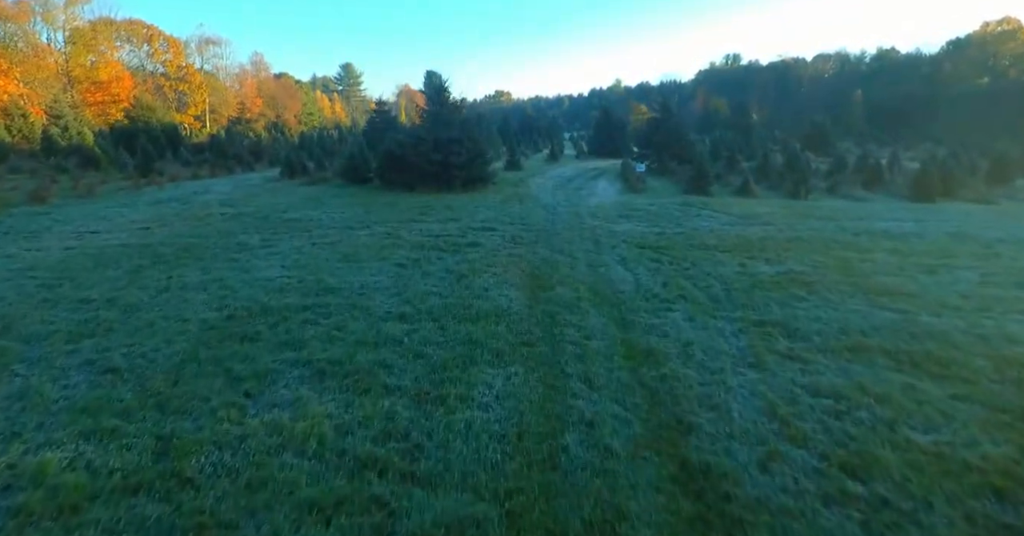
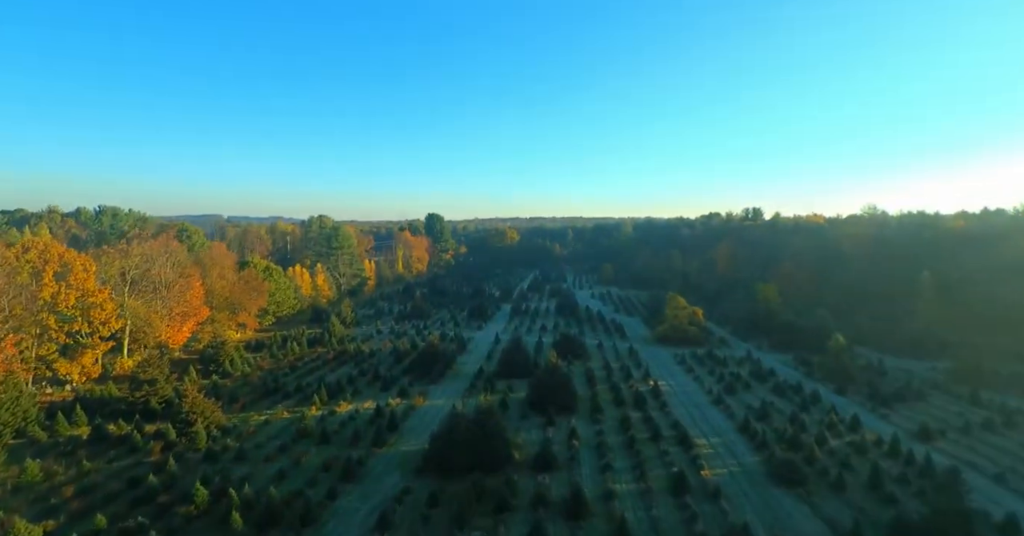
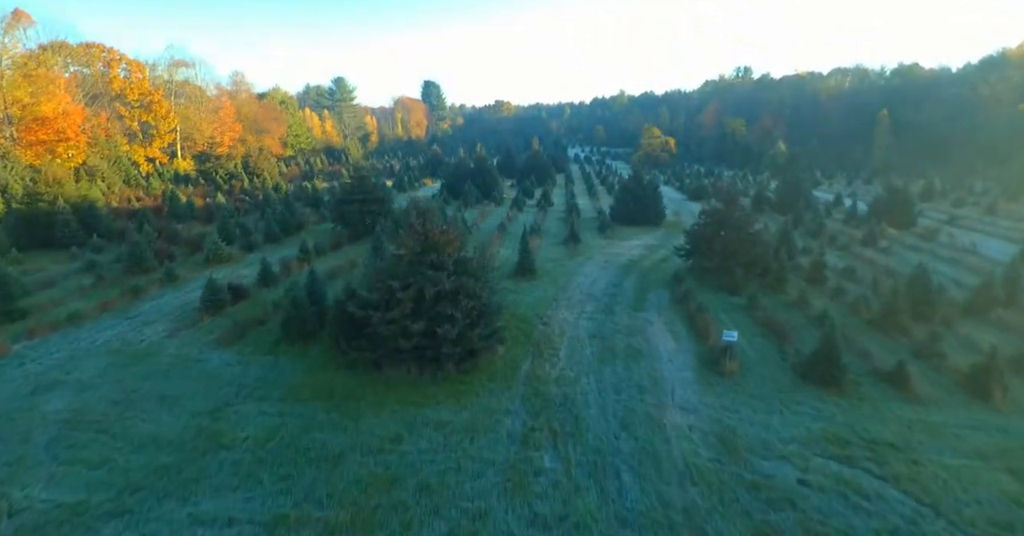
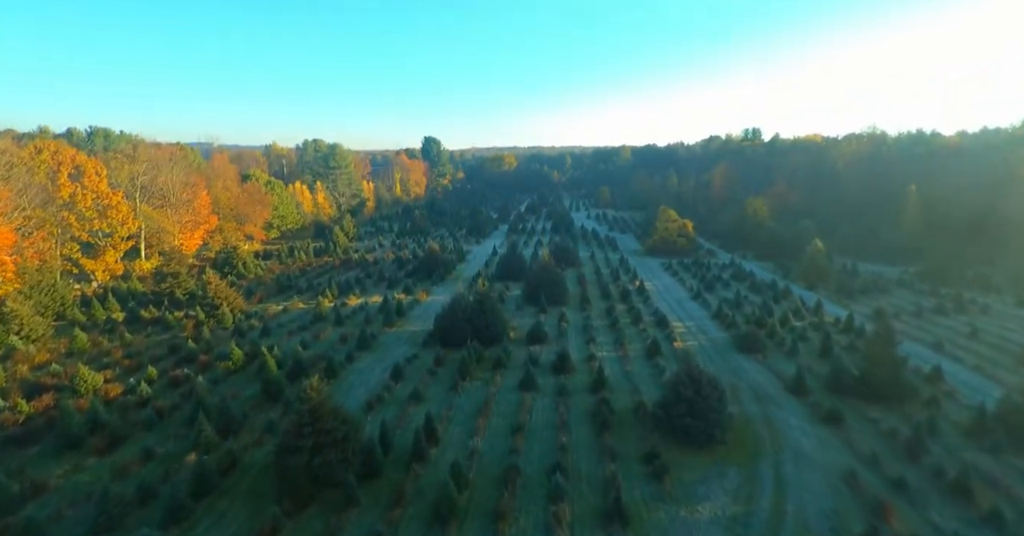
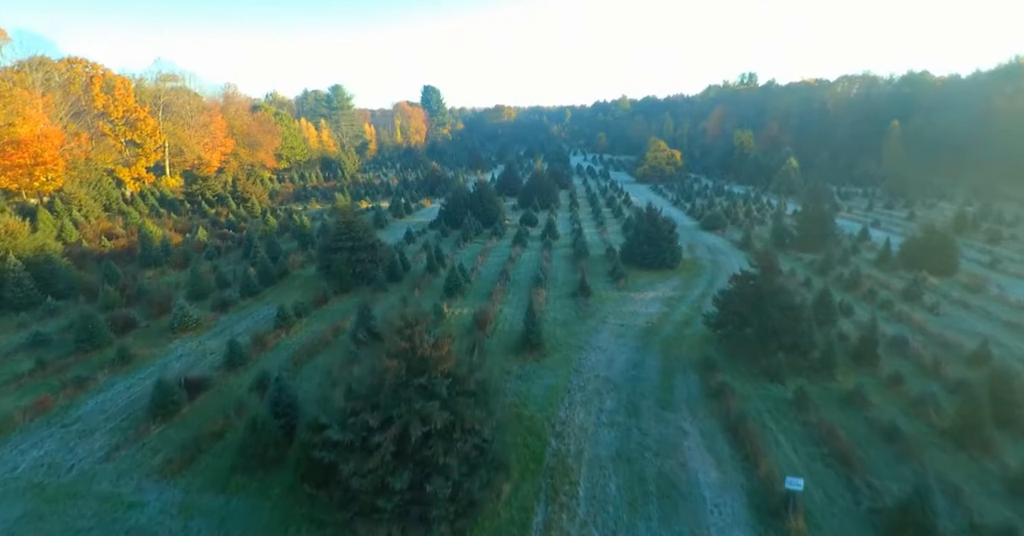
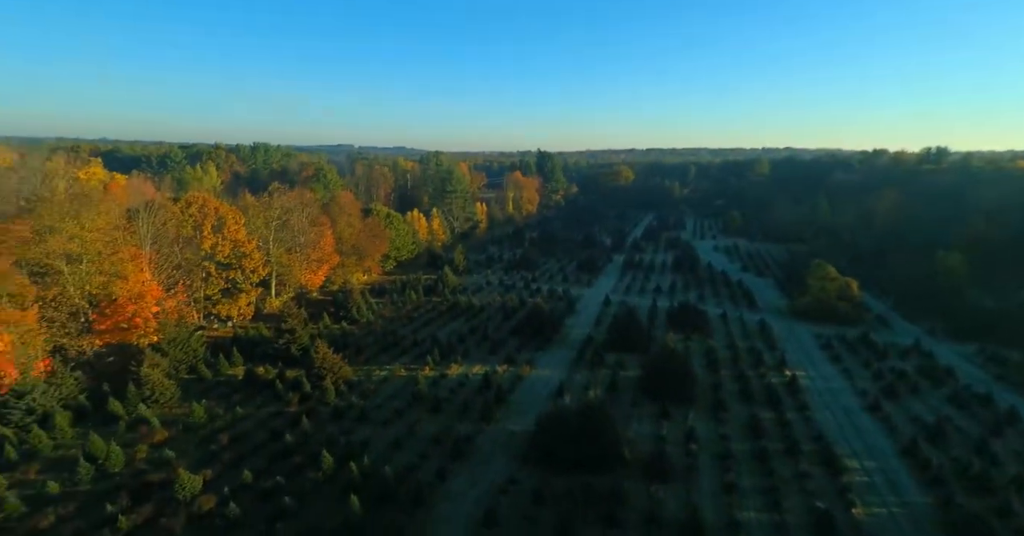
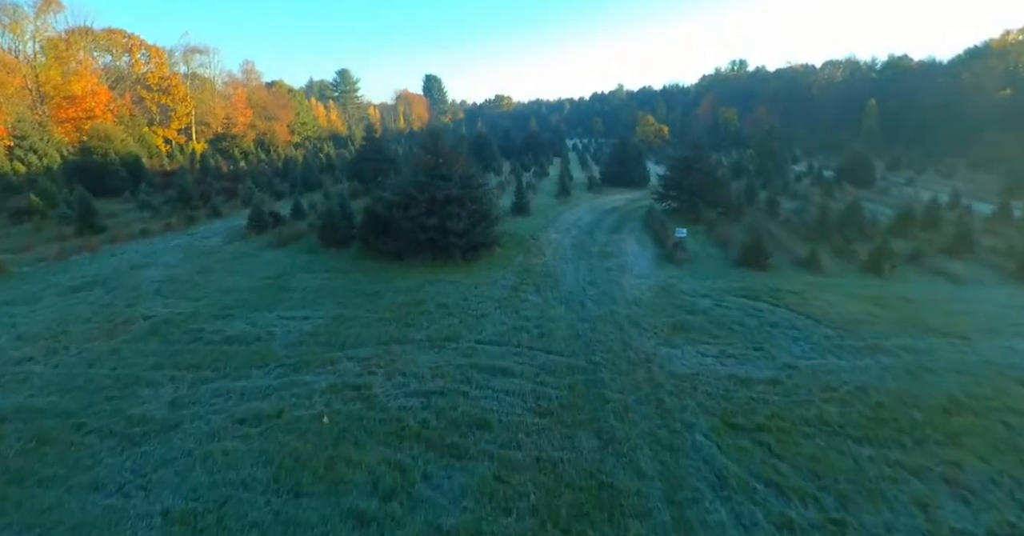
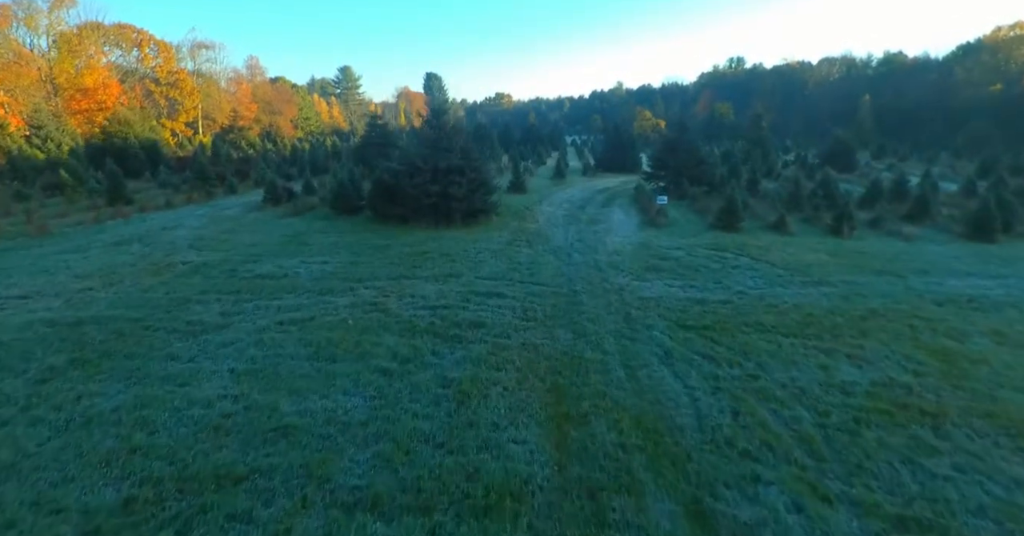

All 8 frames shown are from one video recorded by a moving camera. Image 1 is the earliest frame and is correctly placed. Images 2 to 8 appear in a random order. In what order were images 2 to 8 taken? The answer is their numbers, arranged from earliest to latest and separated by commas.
8, 7, 3, 5, 4, 2, 6
